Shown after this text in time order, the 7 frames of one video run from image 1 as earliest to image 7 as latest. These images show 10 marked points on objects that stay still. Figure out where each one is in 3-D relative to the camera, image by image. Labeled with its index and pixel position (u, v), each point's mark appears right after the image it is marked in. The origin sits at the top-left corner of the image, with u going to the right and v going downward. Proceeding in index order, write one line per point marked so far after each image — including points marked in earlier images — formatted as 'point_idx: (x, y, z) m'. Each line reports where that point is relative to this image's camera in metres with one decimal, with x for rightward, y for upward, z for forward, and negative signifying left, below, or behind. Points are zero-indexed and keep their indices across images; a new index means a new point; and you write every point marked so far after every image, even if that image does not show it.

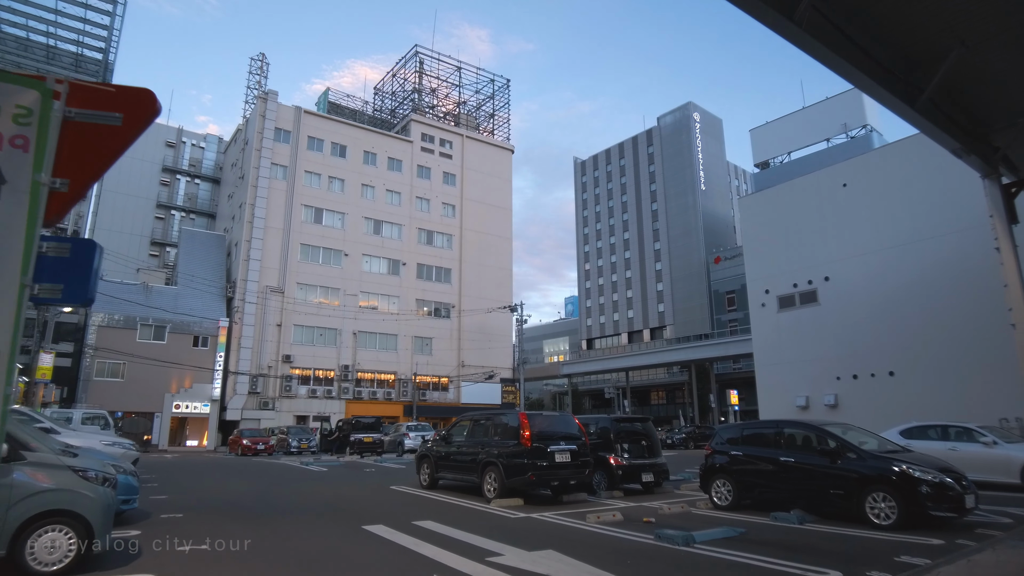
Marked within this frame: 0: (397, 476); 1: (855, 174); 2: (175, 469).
0: (-2.7, -4.4, +15.3) m
1: (+9.9, +3.3, +19.3) m
2: (-8.7, -4.8, +17.1) m
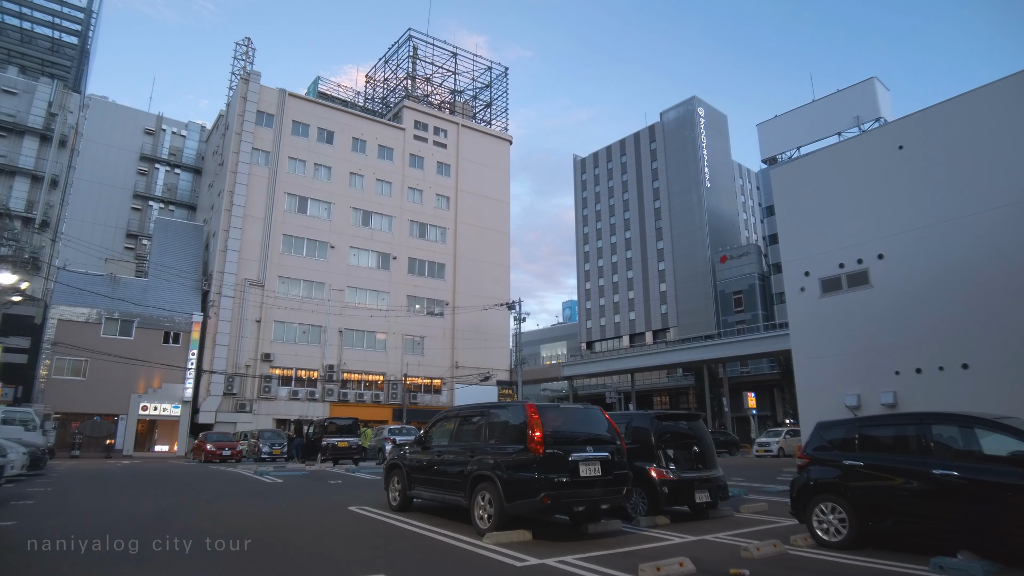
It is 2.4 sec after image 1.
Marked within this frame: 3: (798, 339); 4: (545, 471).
0: (-2.7, -3.9, +12.4) m
1: (+9.9, +3.8, +16.5) m
2: (-8.7, -4.3, +14.2) m
3: (+7.9, -1.4, +18.5) m
4: (+0.3, -1.6, +5.8) m
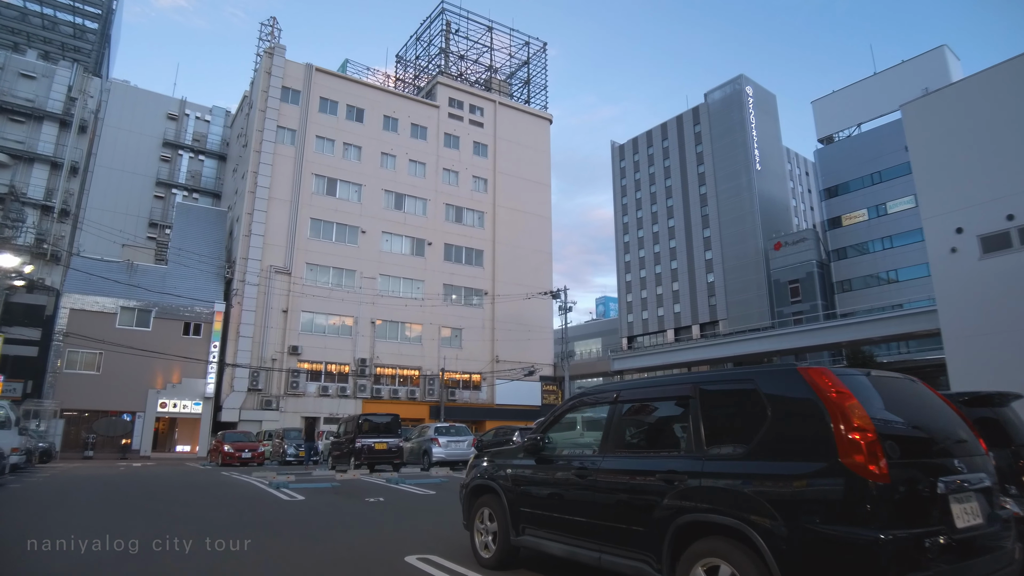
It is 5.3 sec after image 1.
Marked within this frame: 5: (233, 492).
0: (-1.3, -3.1, +9.2) m
1: (+11.3, +4.6, +12.7) m
2: (-7.2, -3.6, +11.2) m
3: (+9.5, -0.6, +14.8) m
4: (+1.4, -0.8, +2.4) m
5: (-5.1, -3.7, +12.2) m
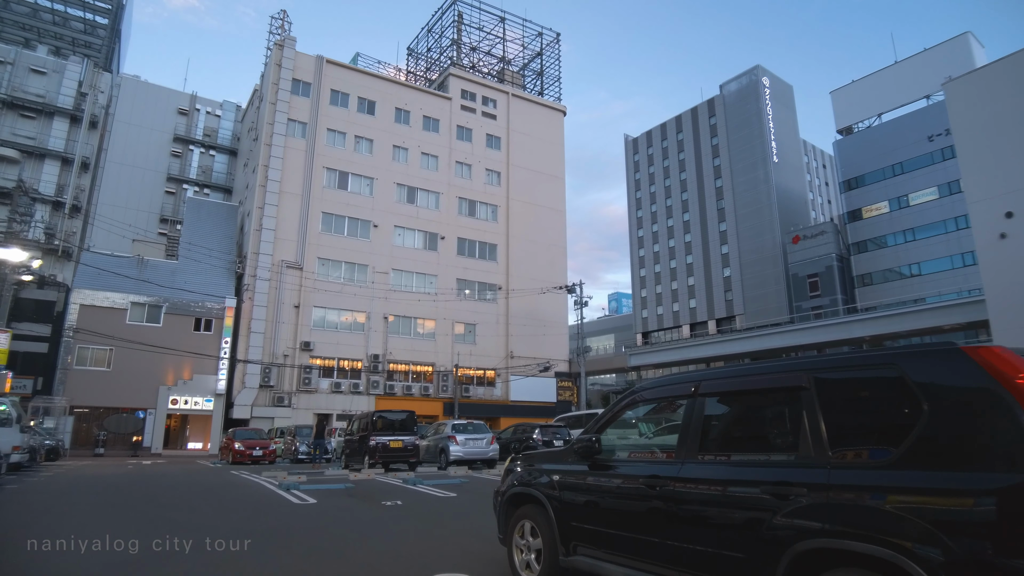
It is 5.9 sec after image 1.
0: (-0.9, -3.0, +8.5) m
1: (+11.7, +4.9, +11.8) m
2: (-6.9, -3.4, +10.6) m
3: (+10.0, -0.4, +14.0) m
4: (+1.6, -0.7, +1.7) m
5: (-4.7, -3.5, +11.6) m
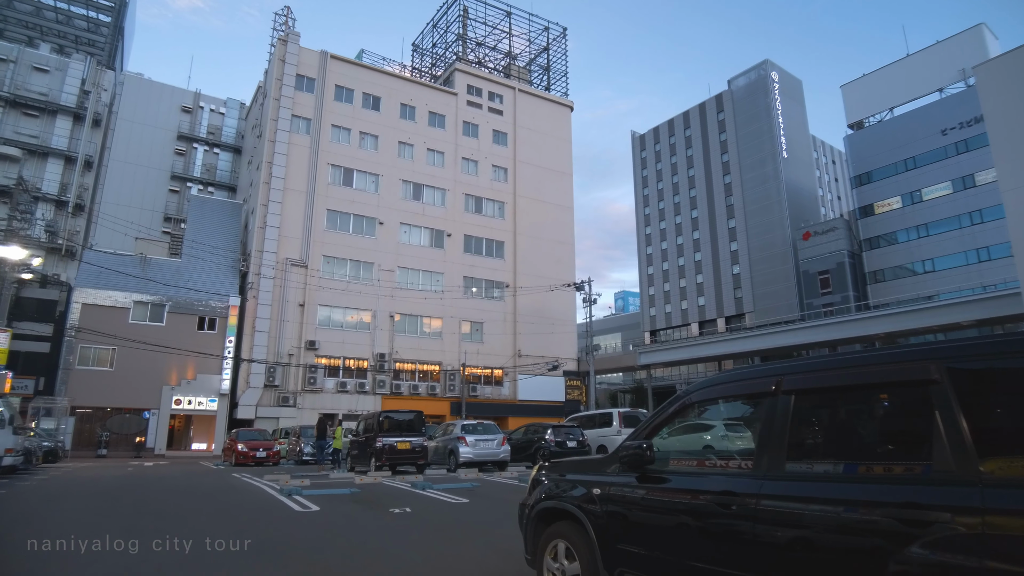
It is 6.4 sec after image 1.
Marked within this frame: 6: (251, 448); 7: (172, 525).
0: (-0.7, -2.9, +8.0) m
1: (+11.9, +5.0, +11.1) m
2: (-6.6, -3.4, +10.1) m
3: (+10.2, -0.2, +13.3) m
4: (+1.7, -0.6, +1.1) m
5: (-4.4, -3.4, +11.1) m
6: (-7.7, -4.7, +19.8) m
7: (-4.5, -3.1, +8.7) m
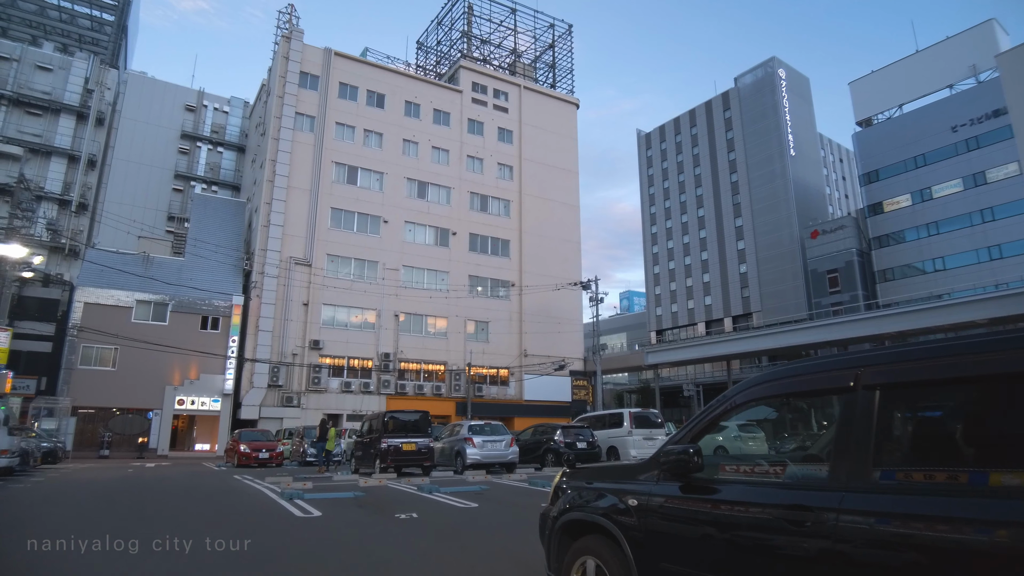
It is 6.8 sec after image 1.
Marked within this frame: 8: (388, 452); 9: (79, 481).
0: (-0.6, -2.8, +7.6) m
1: (+12.0, +5.1, +10.7) m
2: (-6.5, -3.3, +9.8) m
3: (+10.4, -0.1, +12.9) m
4: (+1.8, -0.5, +0.7) m
5: (-4.3, -3.4, +10.7) m
6: (-7.5, -4.7, +19.4) m
7: (-4.4, -3.1, +8.4) m
8: (-2.8, -3.7, +15.2) m
9: (-8.7, -3.9, +13.5) m
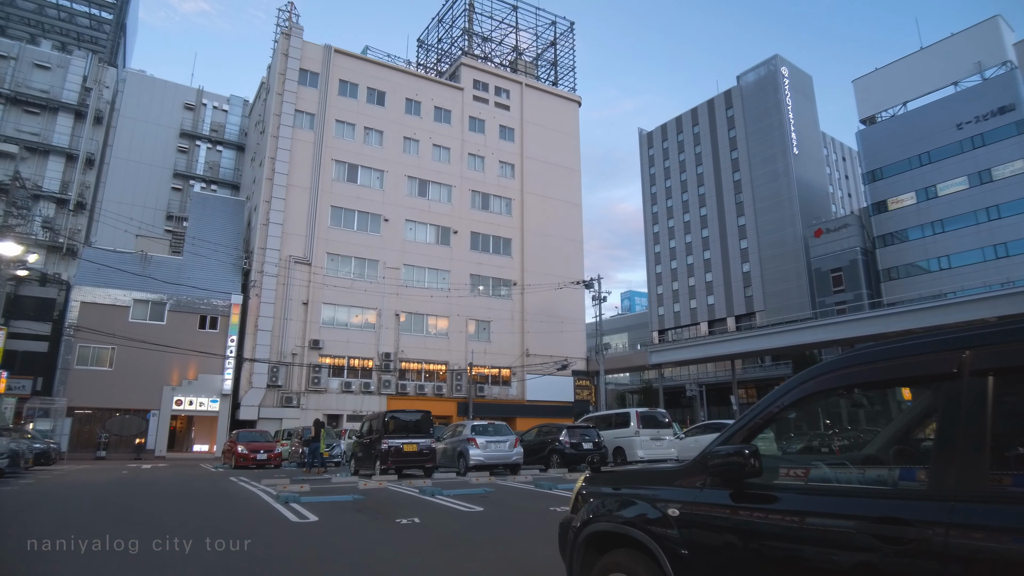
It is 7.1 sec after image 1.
0: (-0.5, -2.7, +7.2) m
1: (+12.1, +5.2, +10.3) m
2: (-6.4, -3.2, +9.4) m
3: (+10.4, 0.0, +12.4) m
4: (+1.9, -0.4, +0.3) m
5: (-4.2, -3.3, +10.3) m
6: (-7.4, -4.6, +19.0) m
7: (-4.3, -3.0, +8.0) m
8: (-2.7, -3.6, +14.8) m
9: (-8.6, -3.8, +13.1) m
